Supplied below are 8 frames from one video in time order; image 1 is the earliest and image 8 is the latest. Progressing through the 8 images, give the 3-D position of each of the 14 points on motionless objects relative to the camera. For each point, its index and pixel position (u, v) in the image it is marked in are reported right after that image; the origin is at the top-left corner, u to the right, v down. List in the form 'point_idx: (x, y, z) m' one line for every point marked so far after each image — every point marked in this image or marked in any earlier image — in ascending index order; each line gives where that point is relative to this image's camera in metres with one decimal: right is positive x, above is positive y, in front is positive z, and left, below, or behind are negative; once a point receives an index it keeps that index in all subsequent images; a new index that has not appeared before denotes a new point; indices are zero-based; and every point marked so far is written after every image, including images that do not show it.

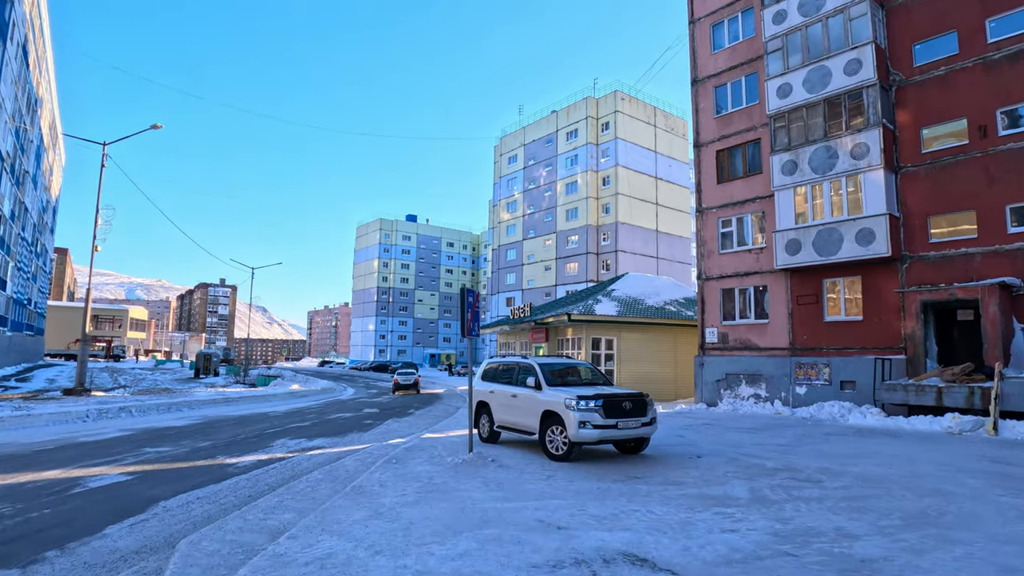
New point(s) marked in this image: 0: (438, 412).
0: (-2.6, -4.3, +18.7) m
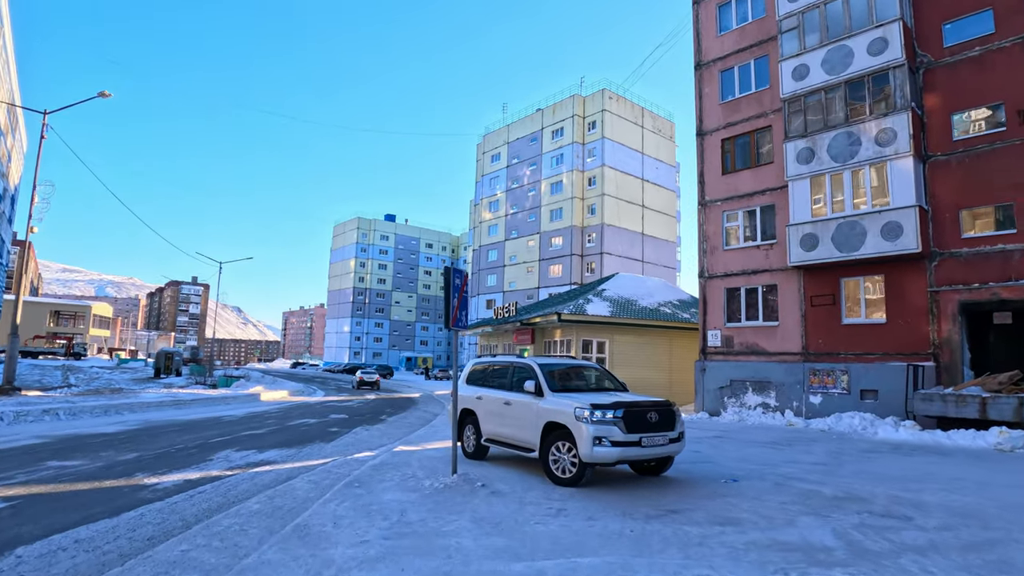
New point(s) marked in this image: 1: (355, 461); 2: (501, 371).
0: (-3.0, -4.0, +16.7) m
1: (-2.7, -3.0, +9.5) m
2: (-0.2, -1.4, +9.3) m
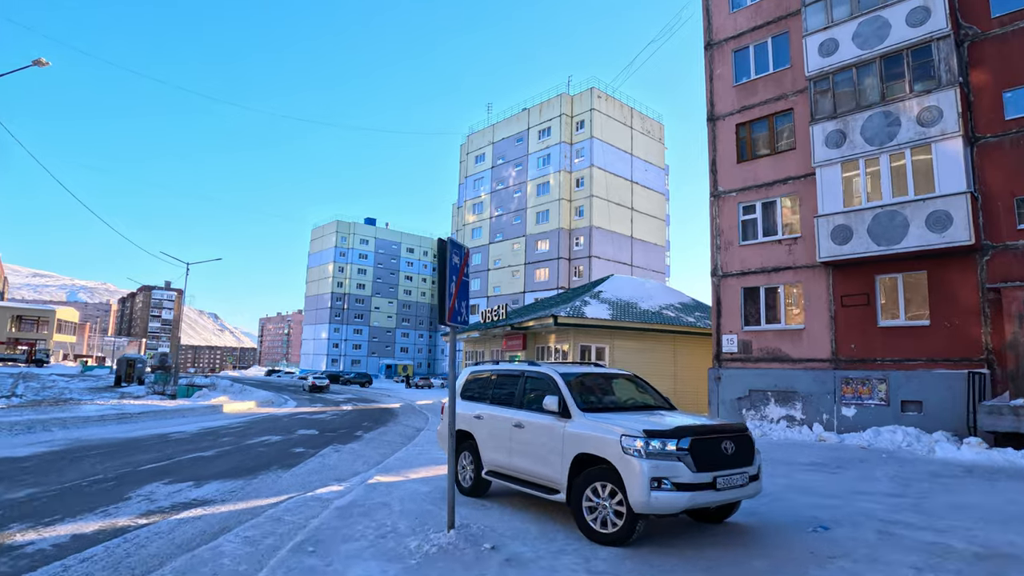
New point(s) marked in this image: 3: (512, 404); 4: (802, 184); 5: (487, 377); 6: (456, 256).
0: (-3.2, -4.0, +14.4) m
1: (-2.6, -2.8, +7.2) m
2: (0.0, -1.2, +7.1) m
3: (0.0, -1.5, +6.9) m
4: (+8.8, +3.2, +16.6) m
5: (-0.3, -1.3, +7.7) m
6: (-0.6, +0.3, +5.6) m
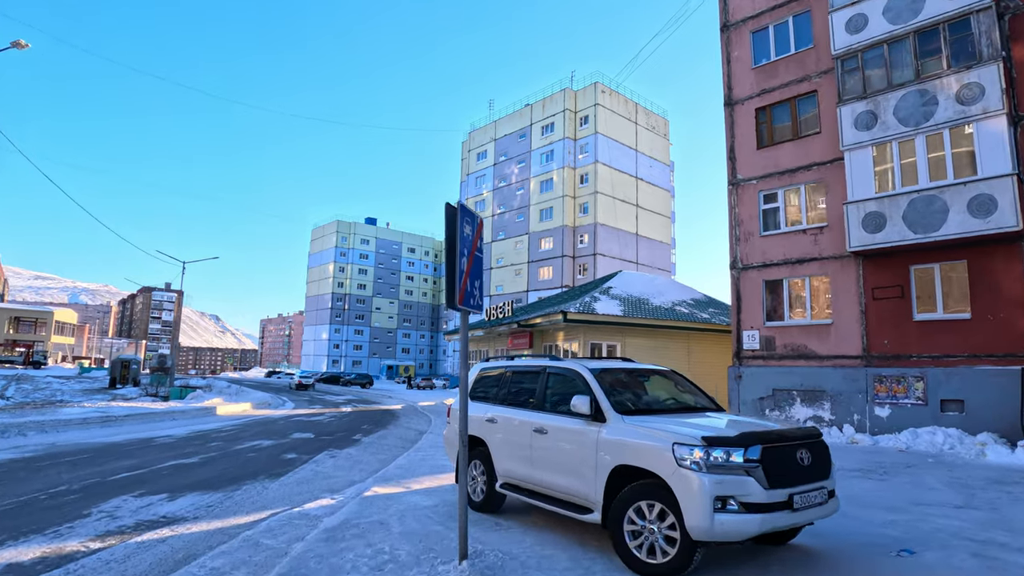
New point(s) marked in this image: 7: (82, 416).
0: (-2.9, -3.8, +13.4) m
1: (-2.4, -2.6, +6.3) m
2: (+0.2, -1.0, +6.2) m
3: (+0.2, -1.3, +5.9) m
4: (+9.0, +3.4, +15.6) m
5: (-0.1, -1.1, +6.7) m
6: (-0.4, +0.5, +4.6) m
7: (-13.2, -3.9, +16.6) m
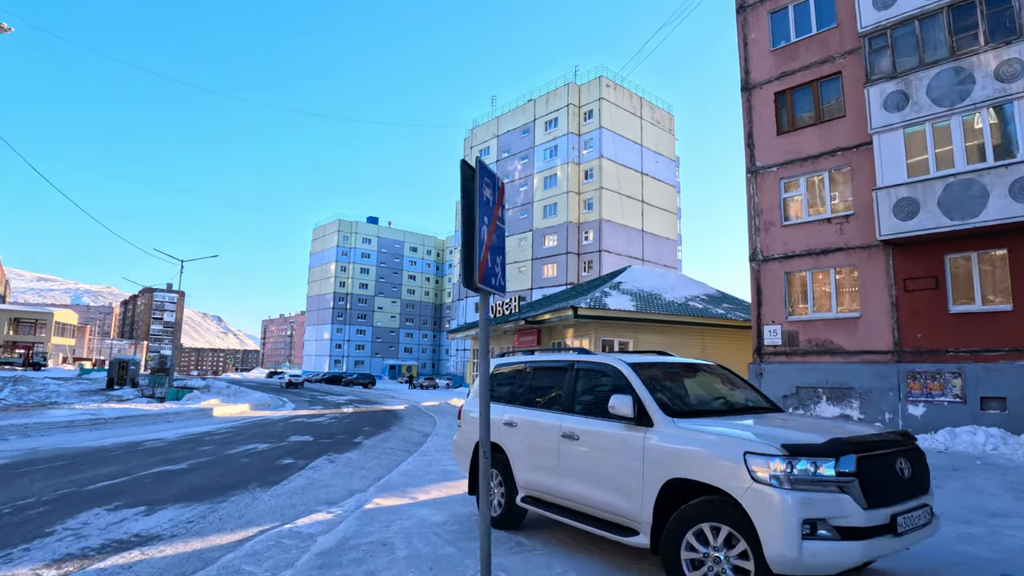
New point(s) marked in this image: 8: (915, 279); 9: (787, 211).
0: (-2.7, -3.6, +12.6) m
1: (-2.2, -2.5, +5.5) m
2: (+0.4, -0.9, +5.4) m
3: (+0.4, -1.1, +5.1) m
4: (+9.3, +3.6, +14.7) m
5: (+0.1, -0.9, +5.9) m
6: (-0.2, +0.7, +3.8) m
7: (-12.9, -3.8, +15.9) m
8: (+10.0, +0.2, +13.4) m
9: (+8.1, +2.3, +15.9) m
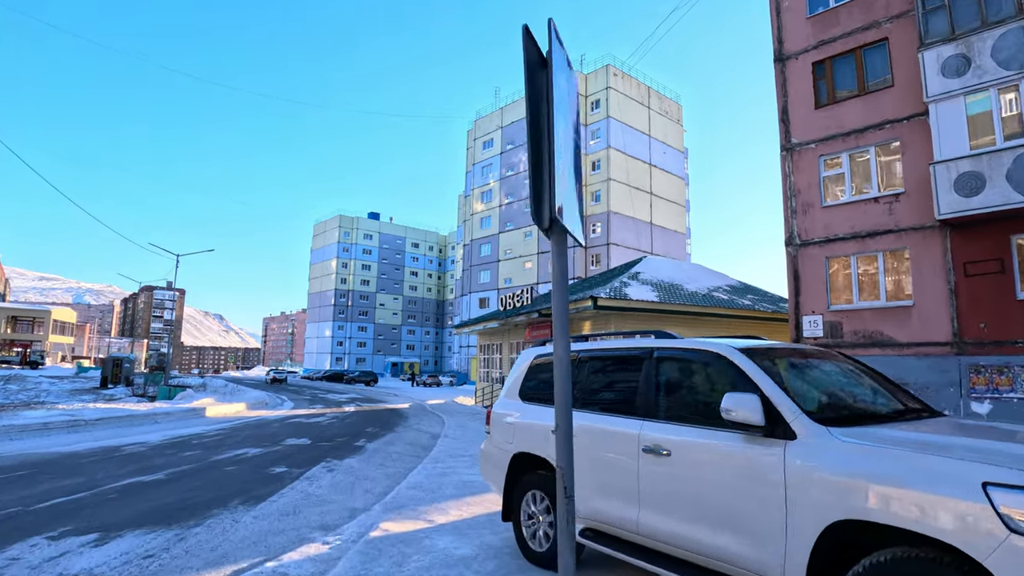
0: (-2.3, -3.3, +11.3) m
1: (-1.8, -2.2, +4.2) m
2: (+0.8, -0.6, +4.0) m
3: (+0.8, -0.8, +3.8) m
4: (+9.7, +4.0, +13.4) m
5: (+0.5, -0.6, +4.6) m
6: (+0.2, +0.9, +2.5) m
7: (-12.5, -3.5, +14.6) m
8: (+10.4, +0.6, +12.0) m
9: (+8.5, +2.6, +14.6) m
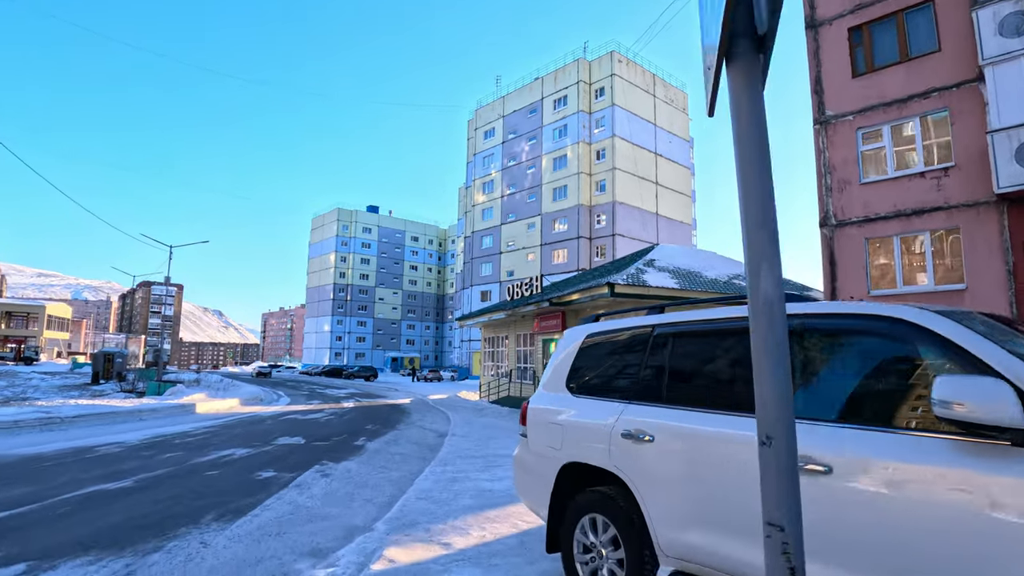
0: (-2.0, -3.0, +10.2) m
1: (-1.4, -1.9, +3.0) m
2: (+1.1, -0.3, +2.9) m
3: (+1.1, -0.6, +2.6) m
4: (+9.9, +4.4, +12.2) m
5: (+0.8, -0.3, +3.4) m
6: (+0.5, +1.2, +1.3) m
7: (-12.2, -3.2, +13.5) m
8: (+10.6, +0.9, +10.9) m
9: (+8.8, +3.0, +13.4) m
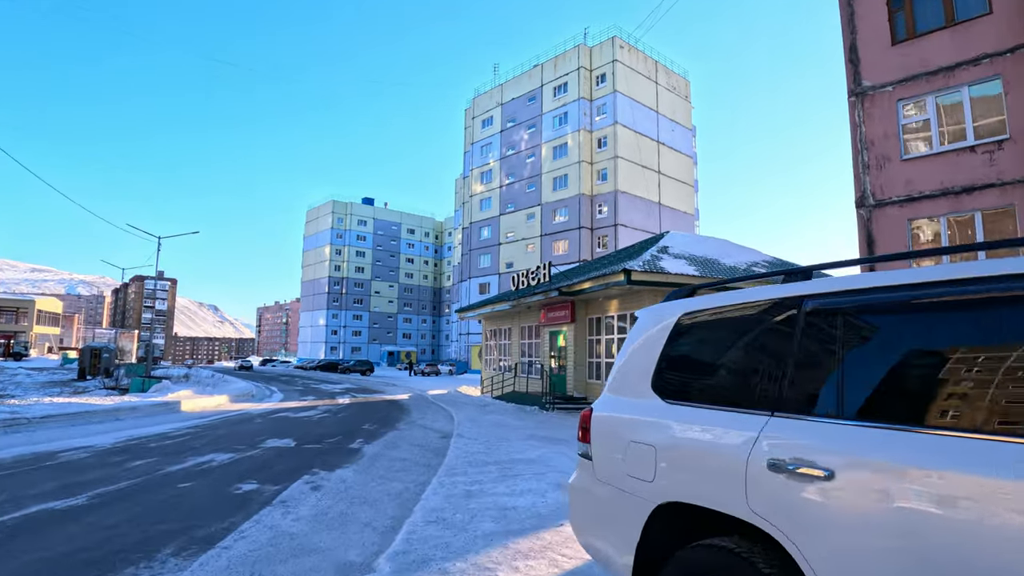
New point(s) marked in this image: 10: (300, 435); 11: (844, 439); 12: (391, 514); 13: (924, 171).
0: (-1.7, -2.7, +9.1) m
1: (-1.1, -1.7, +1.9) m
2: (+1.4, -0.2, +1.8) m
3: (+1.4, -0.4, +1.5) m
4: (+10.2, +4.7, +11.1) m
5: (+1.1, -0.2, +2.3) m
6: (+0.8, +1.4, +0.2) m
7: (-12.0, -2.9, +12.3) m
8: (+10.9, +1.2, +9.8) m
9: (+9.0, +3.3, +12.3) m
10: (-4.6, -3.1, +11.7) m
11: (+1.1, -0.5, +1.9) m
12: (-1.2, -2.2, +5.4) m
13: (+9.1, +2.6, +12.0) m
